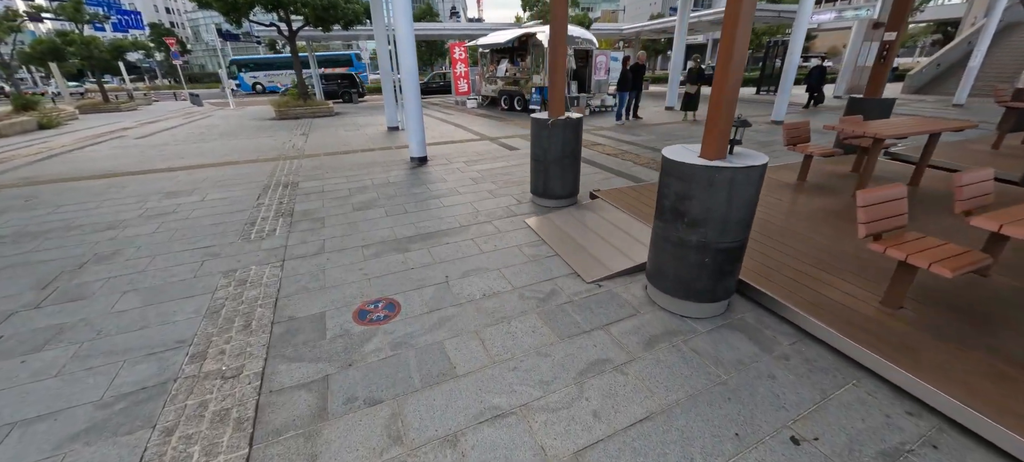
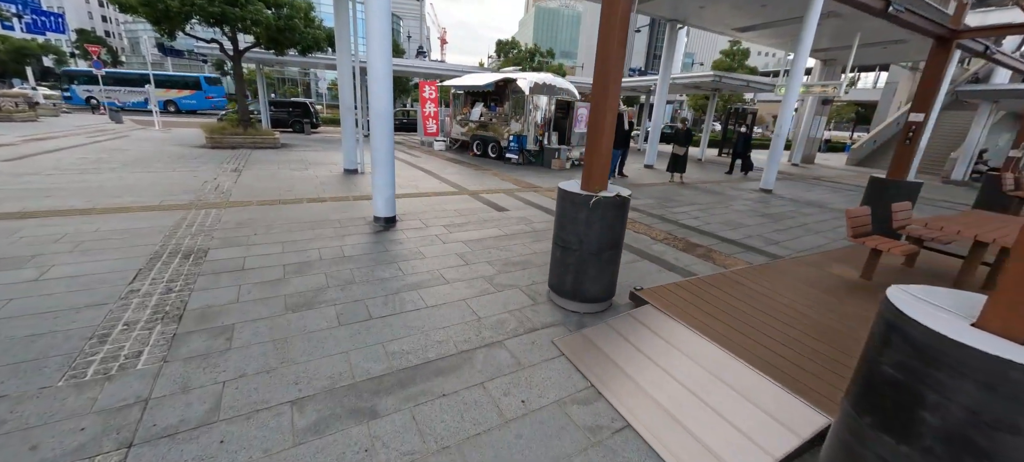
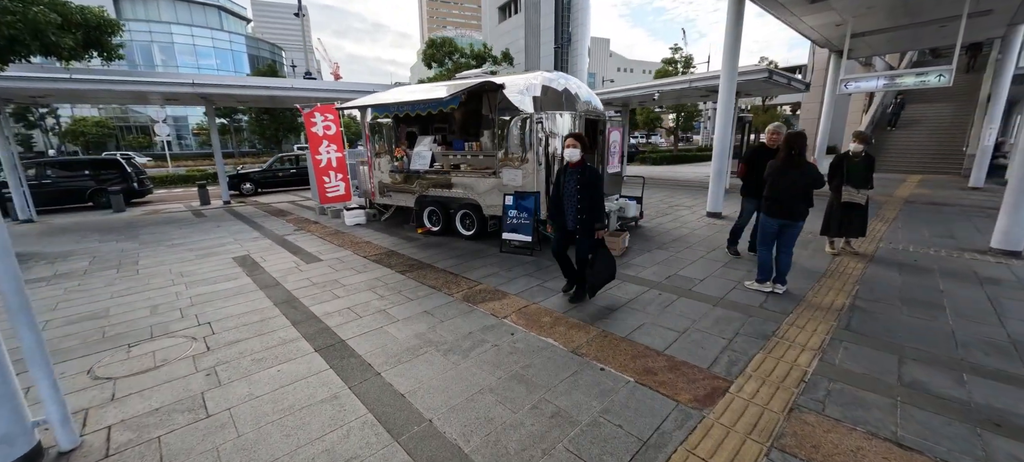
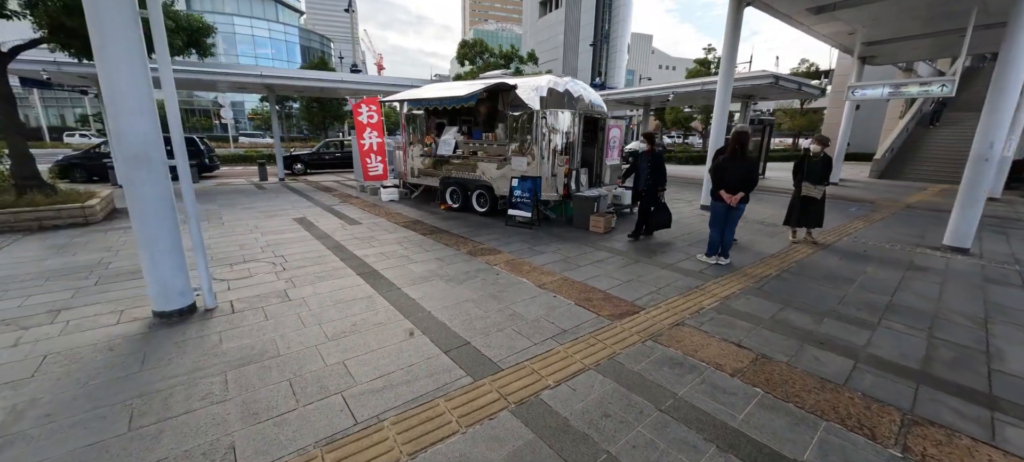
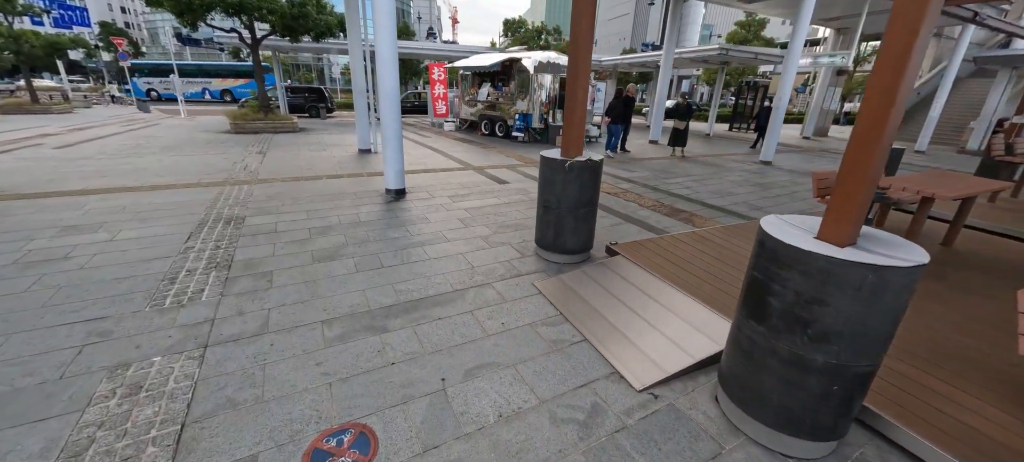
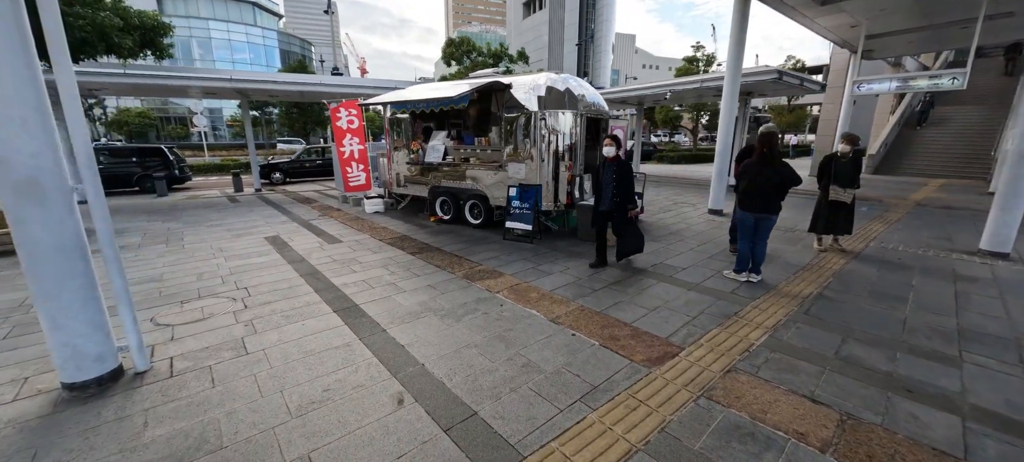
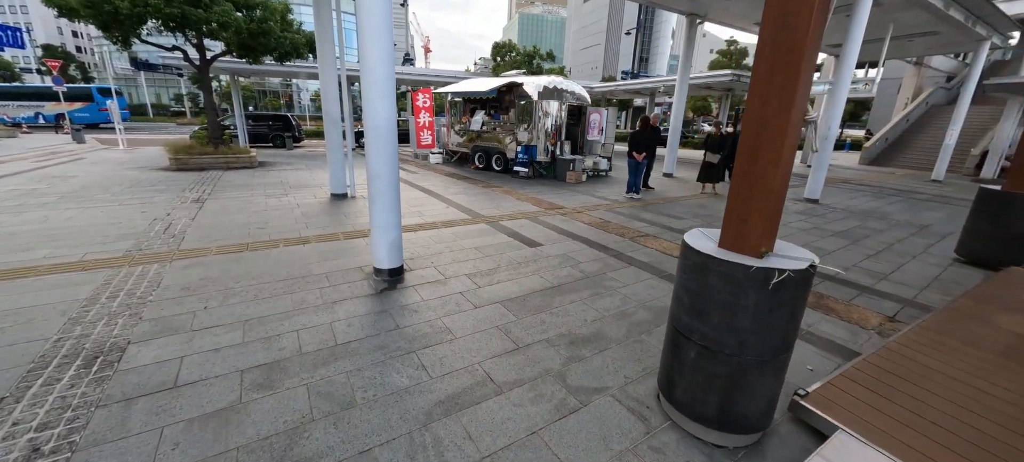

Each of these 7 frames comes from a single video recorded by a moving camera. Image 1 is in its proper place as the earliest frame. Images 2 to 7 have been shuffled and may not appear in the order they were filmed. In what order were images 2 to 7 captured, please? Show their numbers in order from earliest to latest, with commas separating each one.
5, 2, 7, 4, 6, 3
